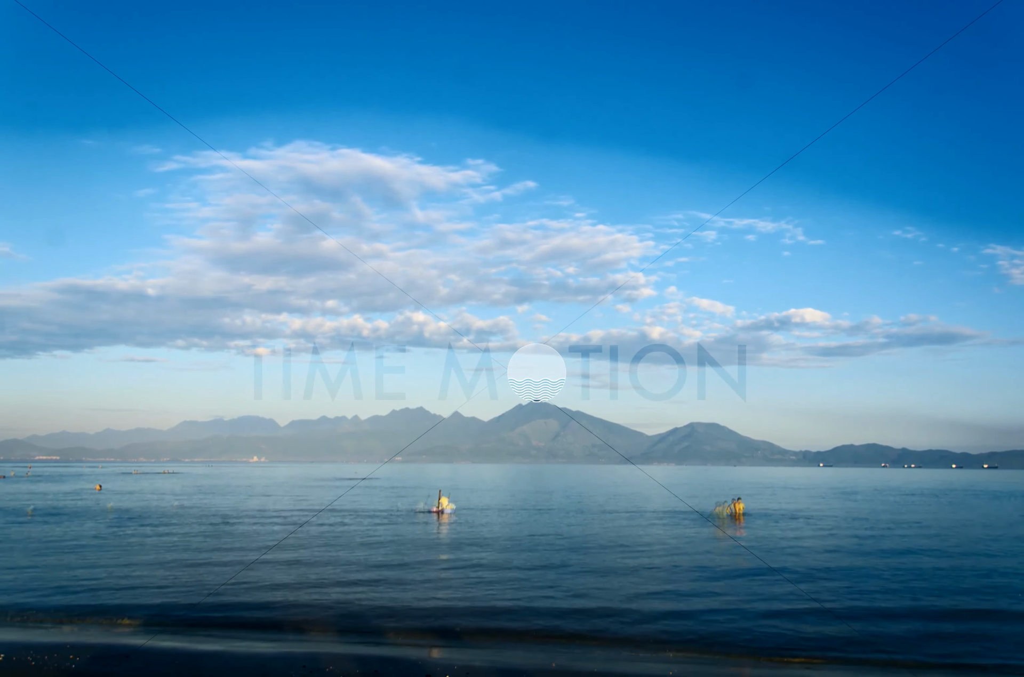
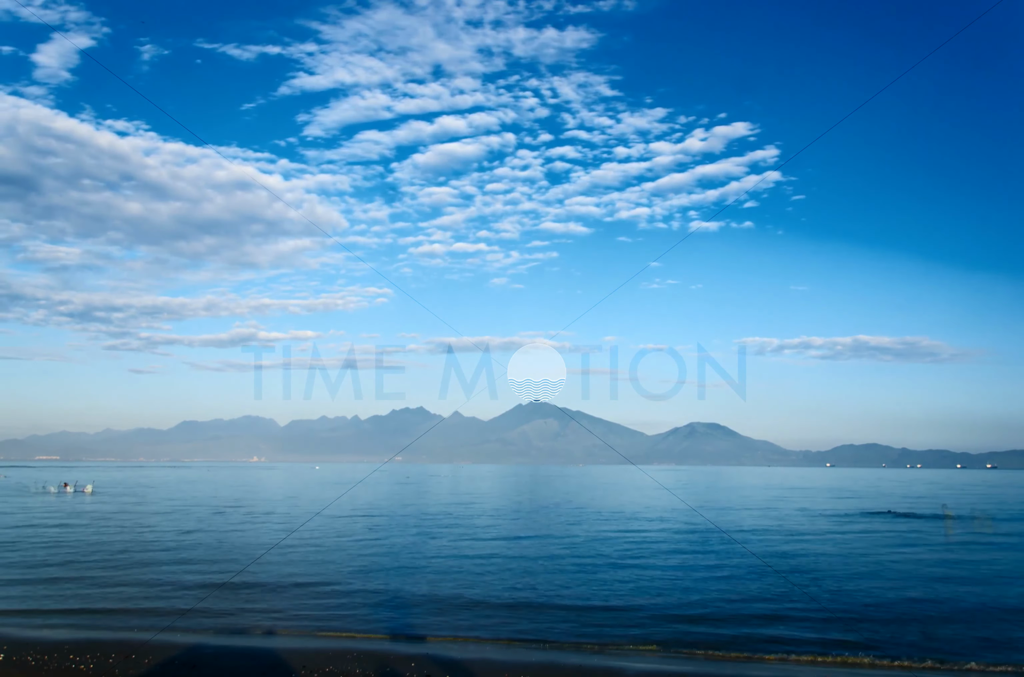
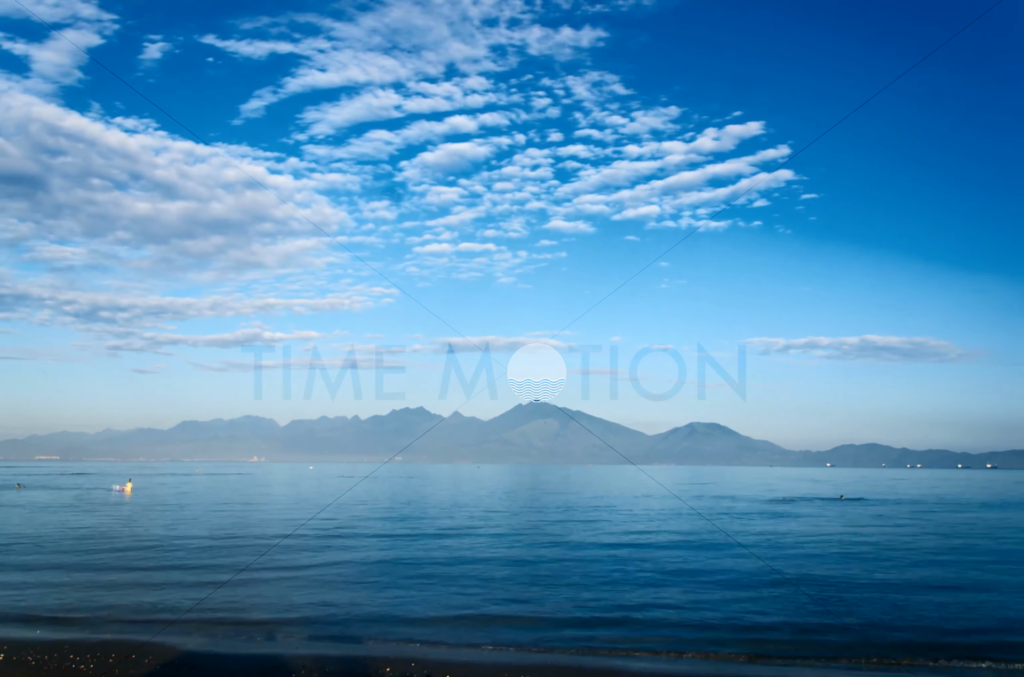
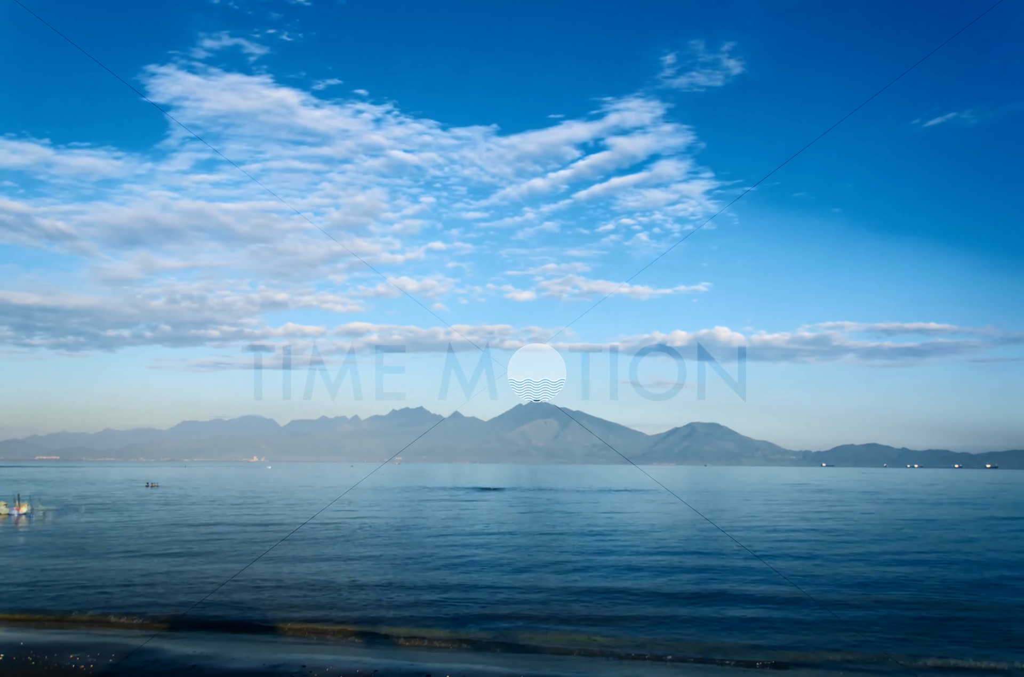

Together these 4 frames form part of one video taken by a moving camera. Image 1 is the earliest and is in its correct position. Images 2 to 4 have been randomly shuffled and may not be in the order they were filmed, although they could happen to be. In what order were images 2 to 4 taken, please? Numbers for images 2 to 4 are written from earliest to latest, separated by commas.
4, 2, 3
